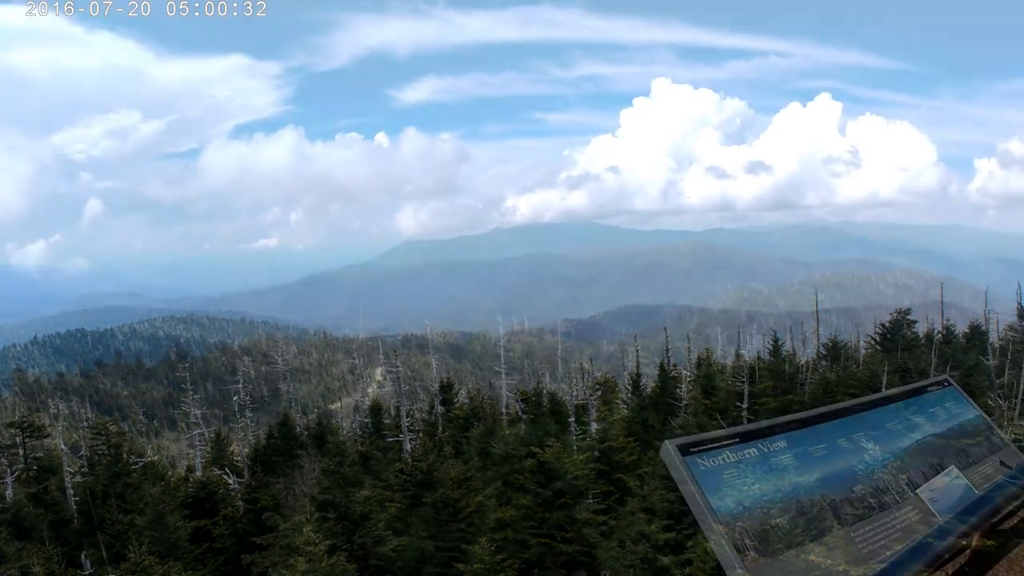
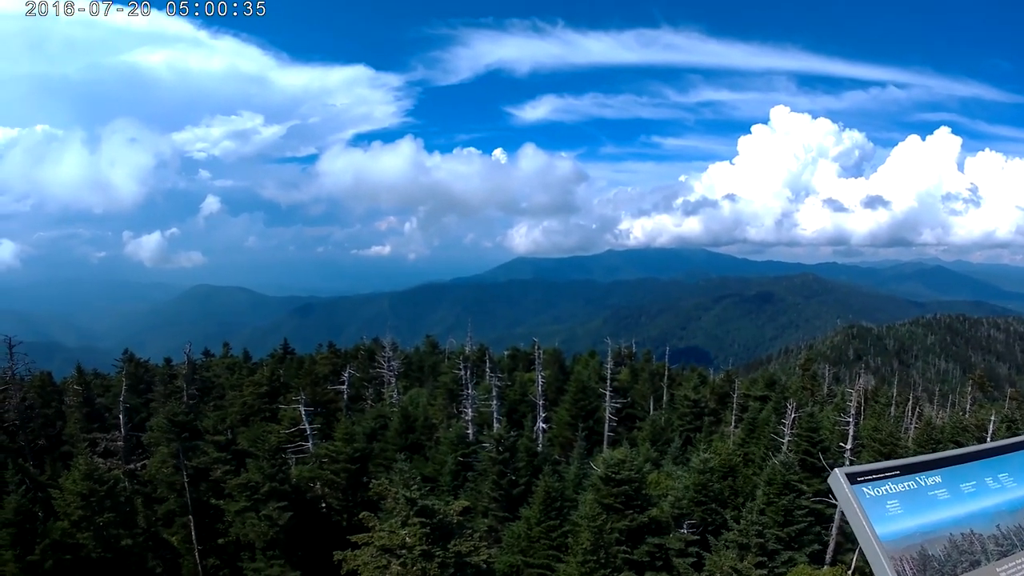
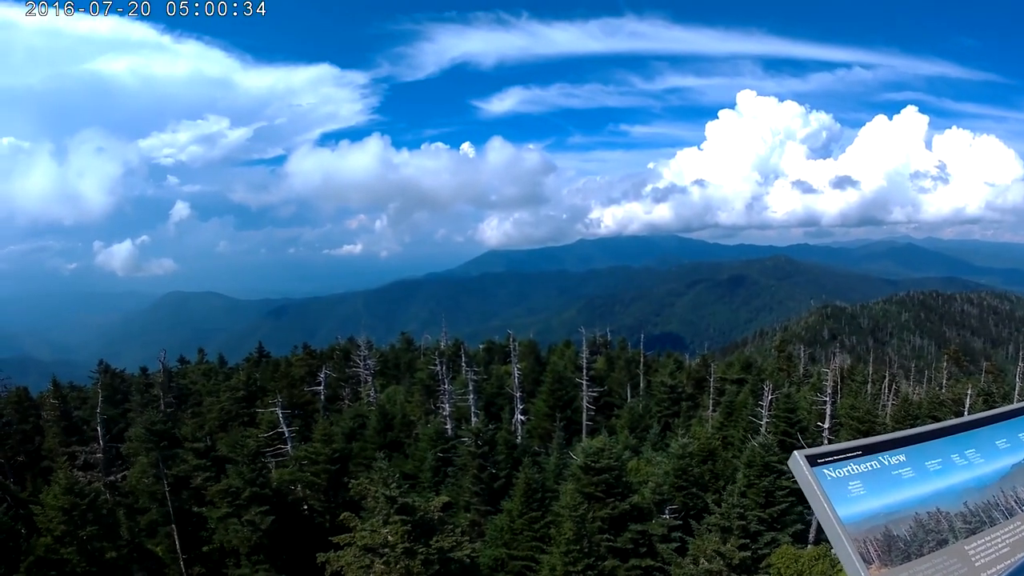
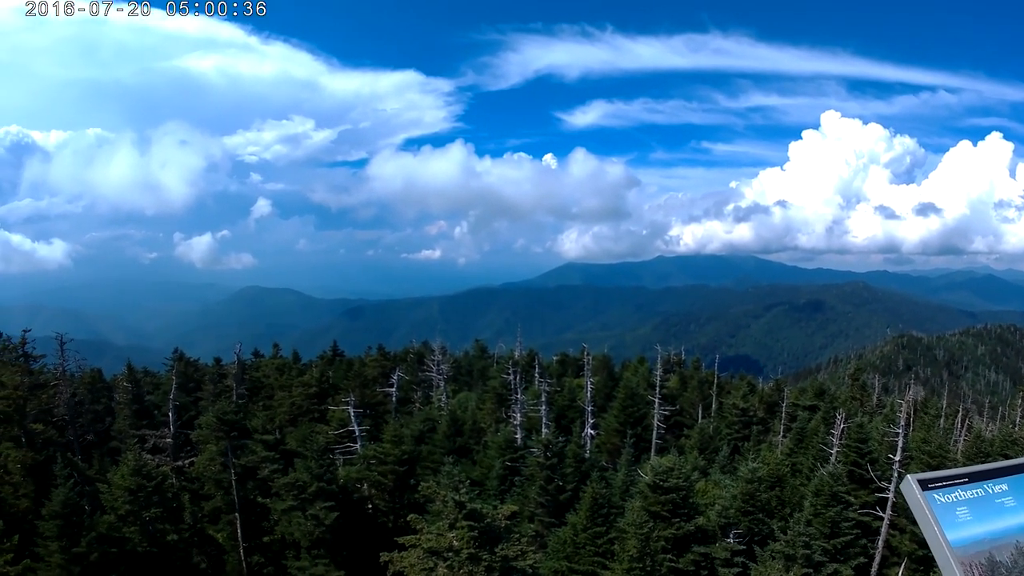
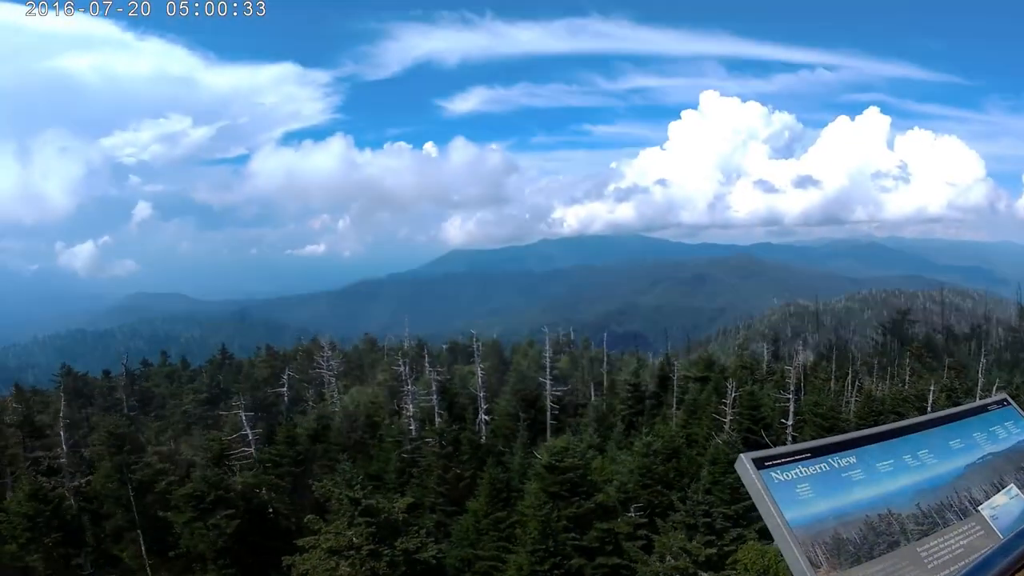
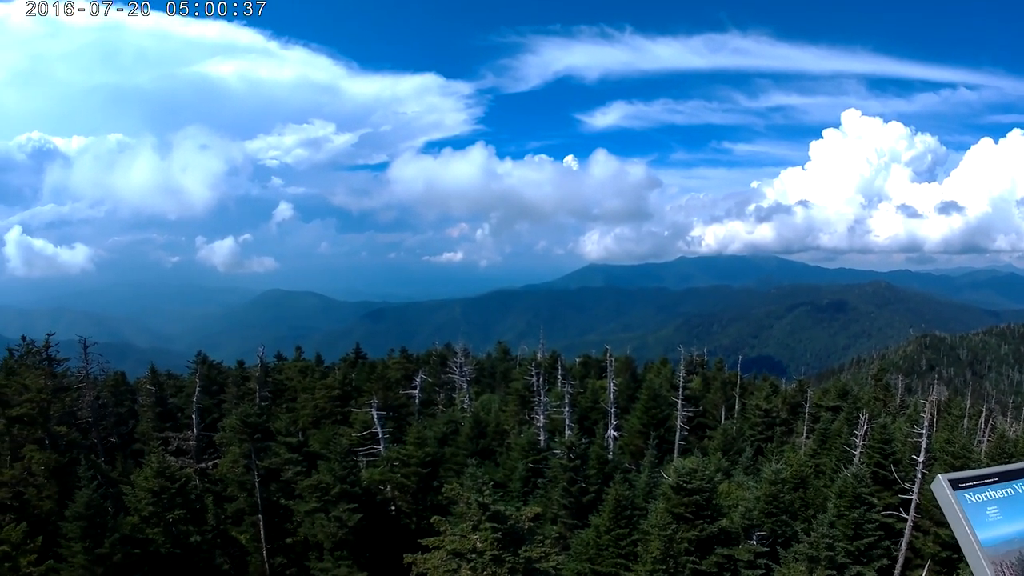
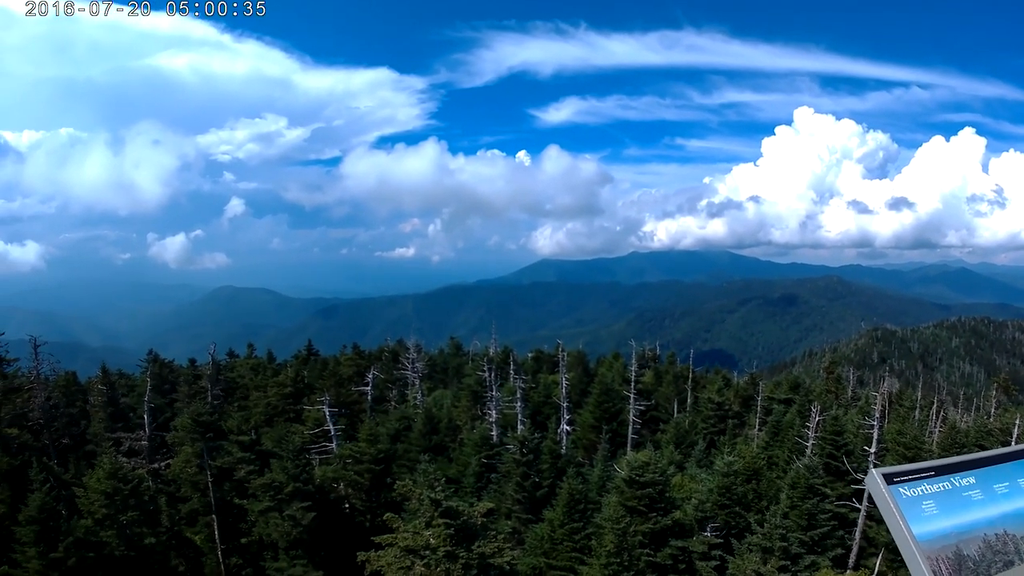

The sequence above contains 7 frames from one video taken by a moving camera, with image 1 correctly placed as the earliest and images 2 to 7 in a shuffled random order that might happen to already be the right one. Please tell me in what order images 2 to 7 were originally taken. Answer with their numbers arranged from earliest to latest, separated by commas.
5, 3, 2, 7, 4, 6
